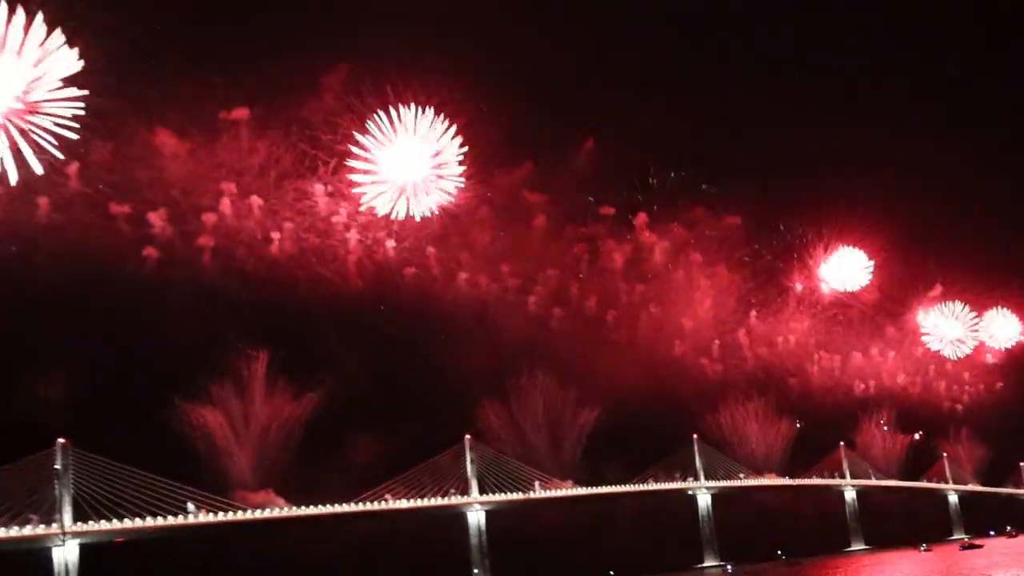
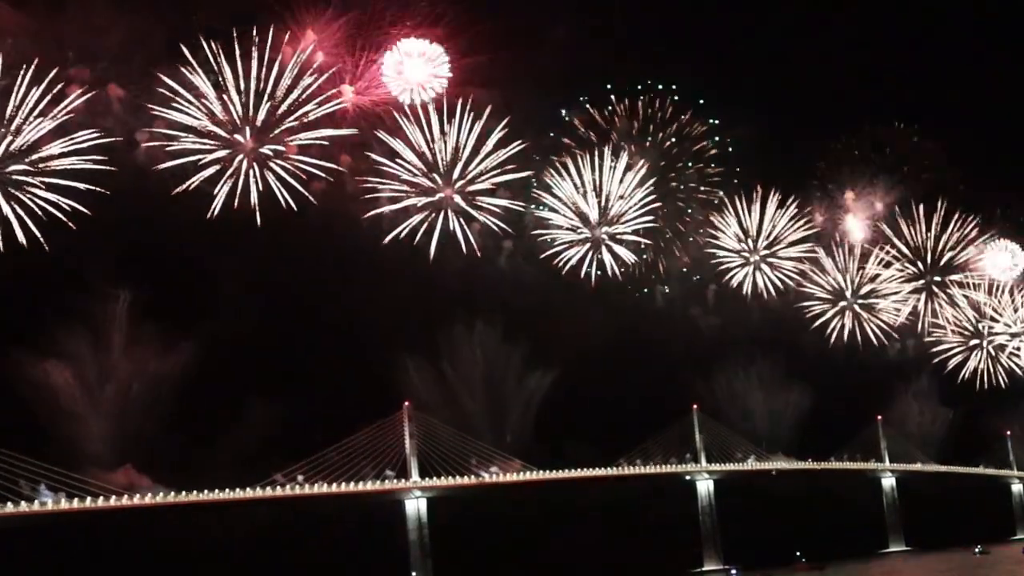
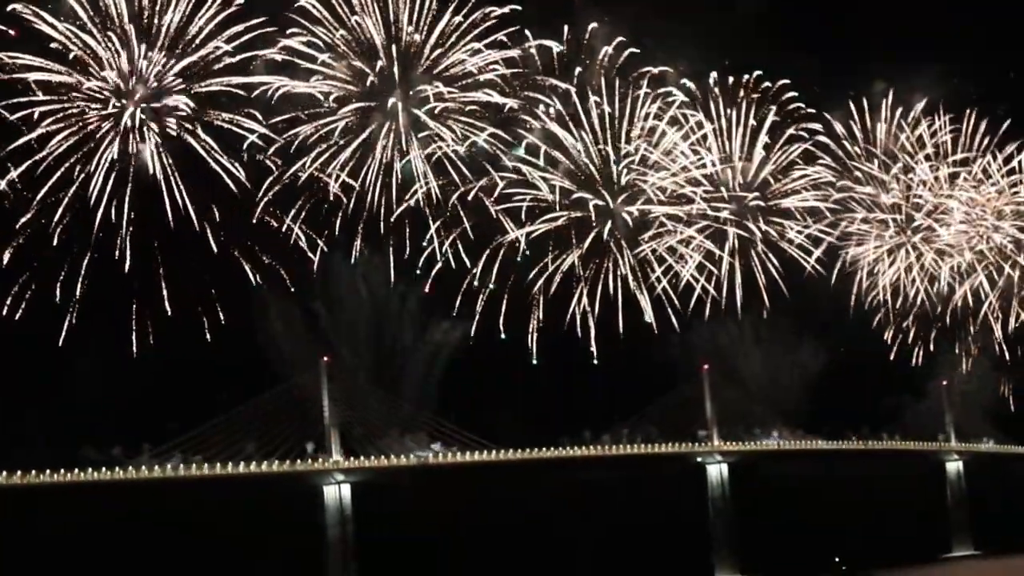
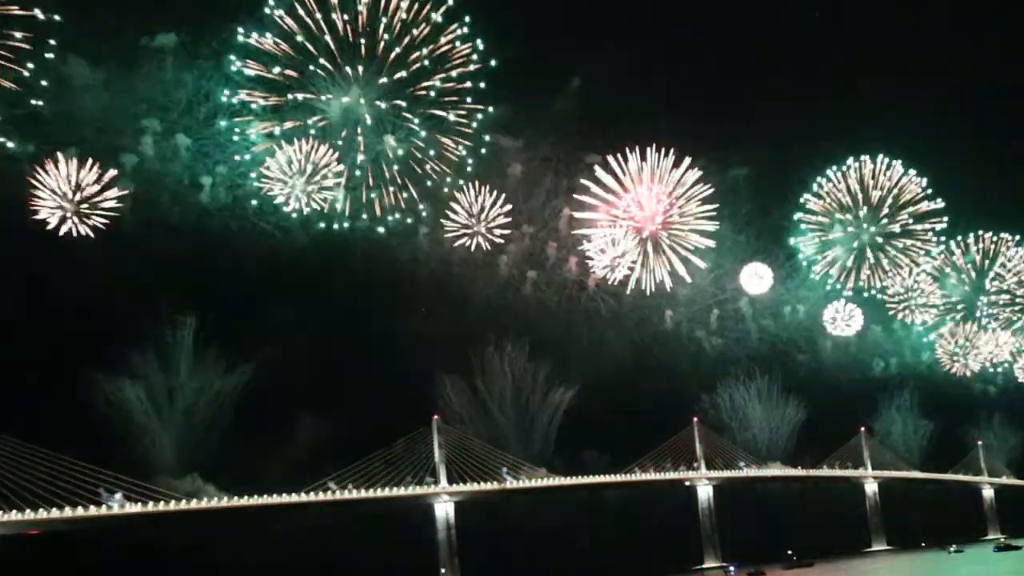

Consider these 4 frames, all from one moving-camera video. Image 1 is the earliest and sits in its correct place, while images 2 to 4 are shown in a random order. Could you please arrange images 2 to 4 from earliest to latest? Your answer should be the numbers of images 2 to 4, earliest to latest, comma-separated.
4, 2, 3
